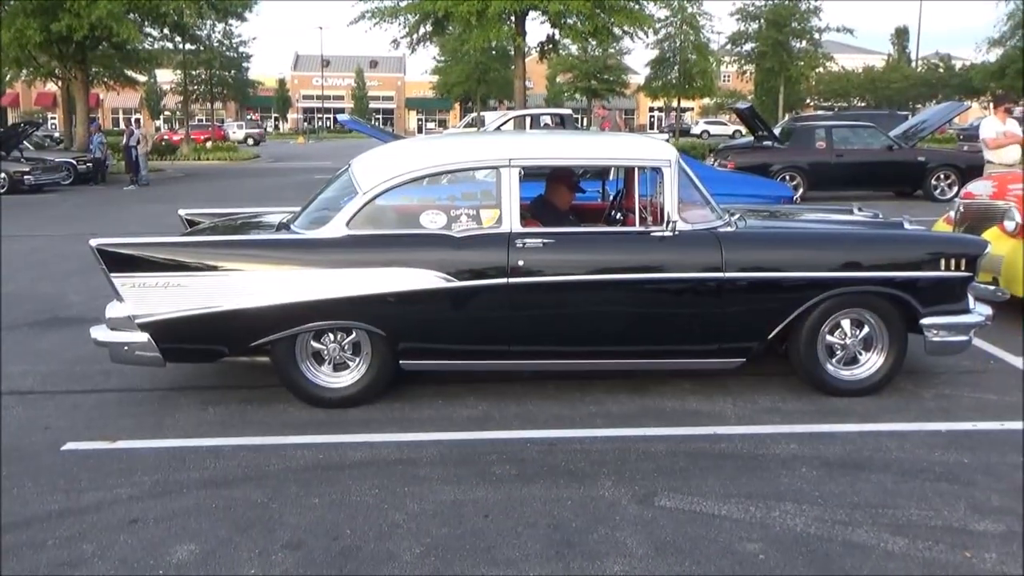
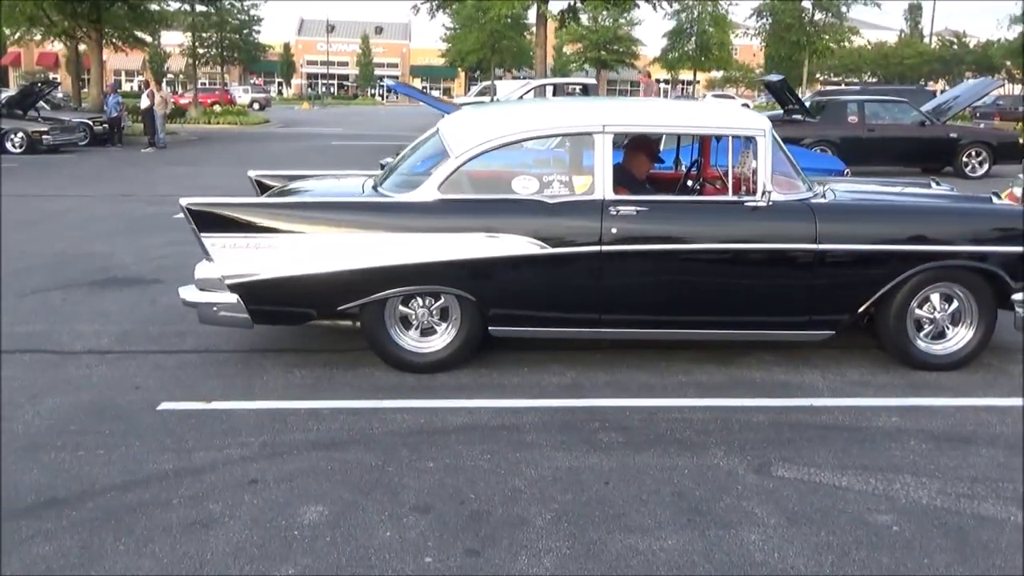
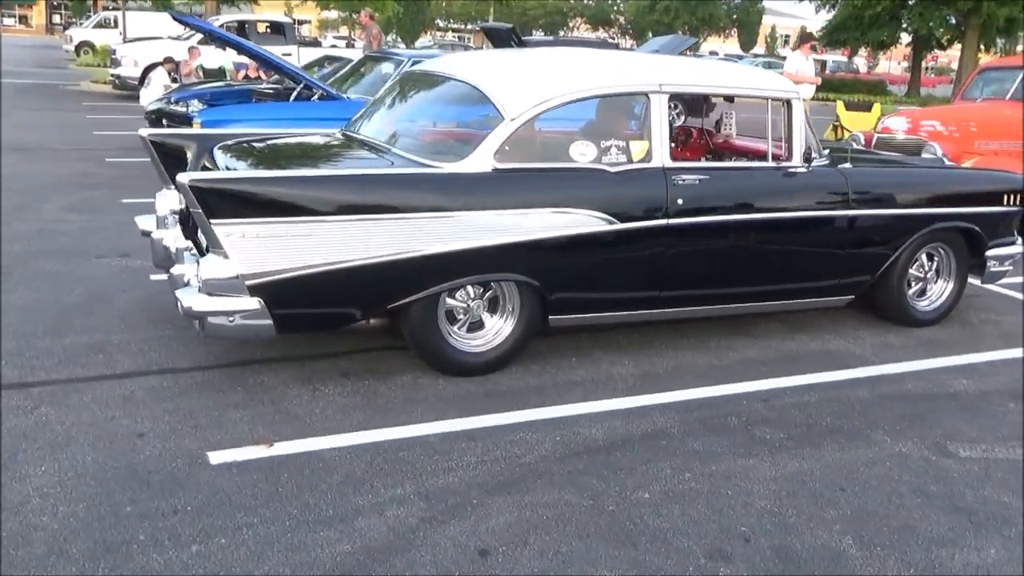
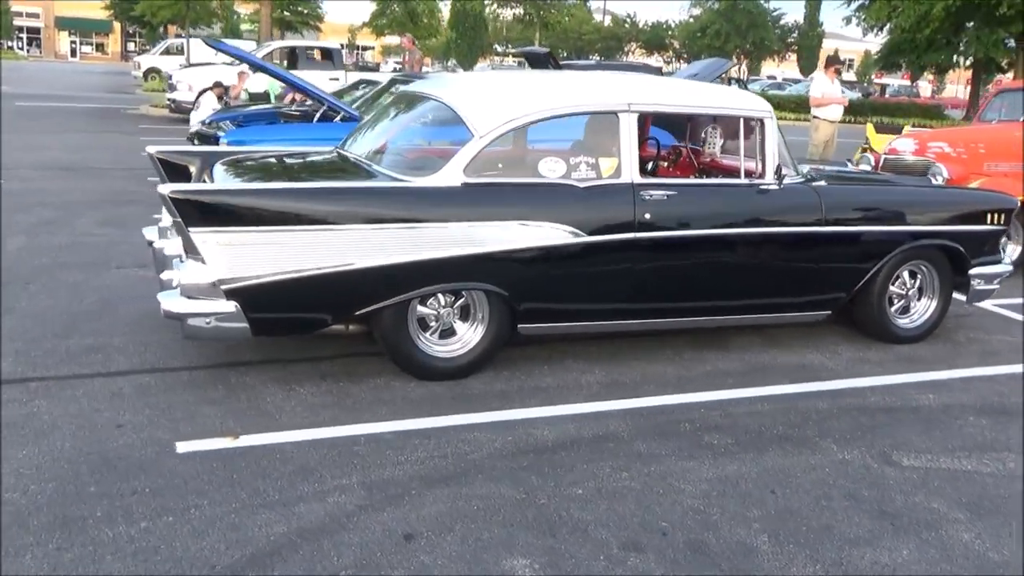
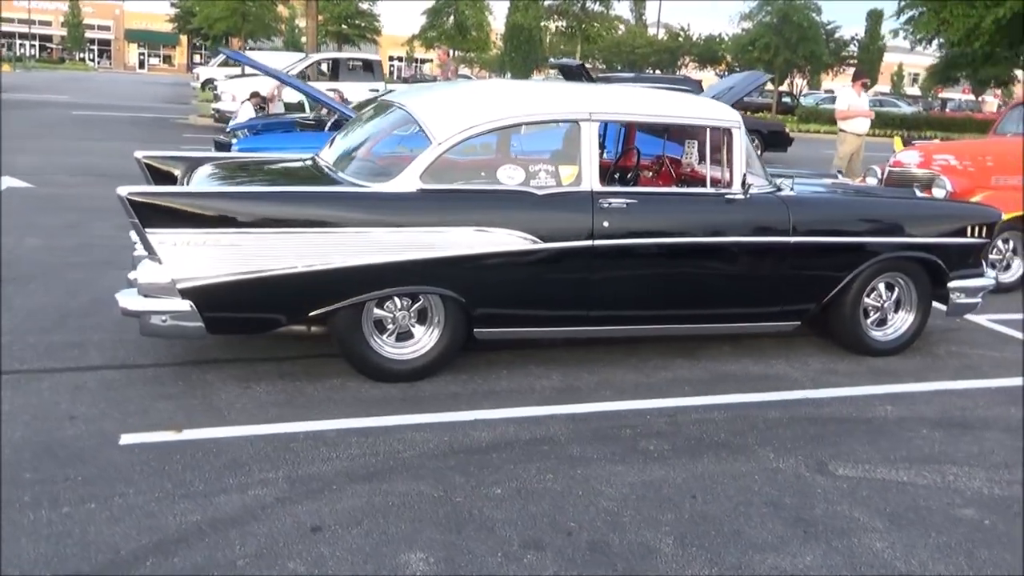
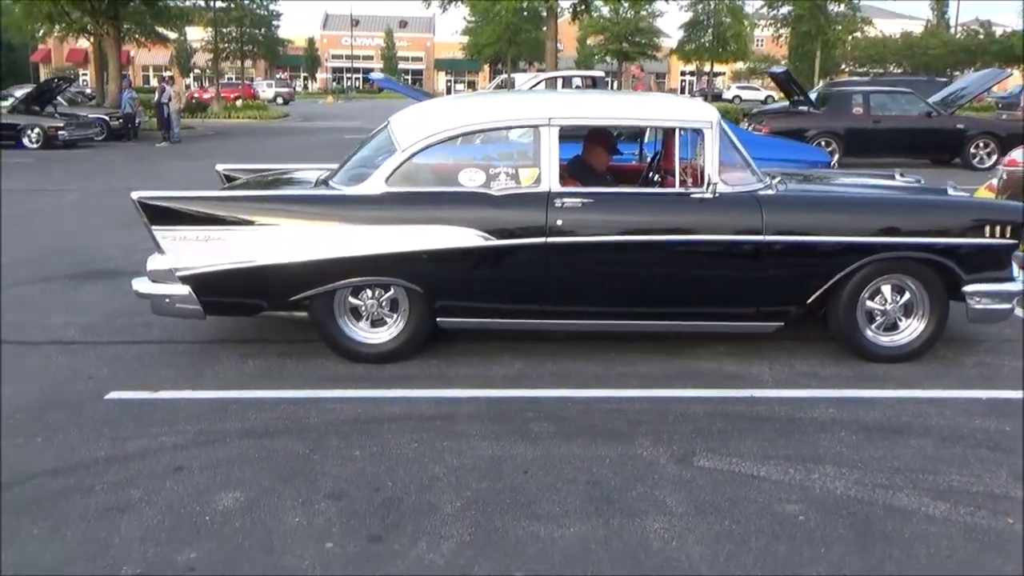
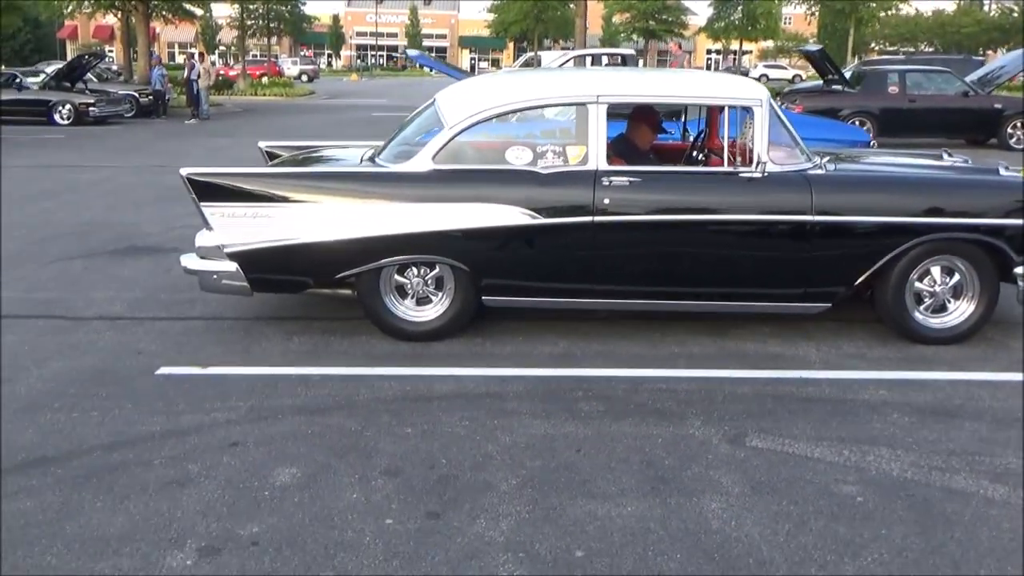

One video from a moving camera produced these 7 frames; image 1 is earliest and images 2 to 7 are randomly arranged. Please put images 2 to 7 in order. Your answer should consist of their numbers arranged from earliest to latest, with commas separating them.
6, 7, 2, 5, 4, 3
